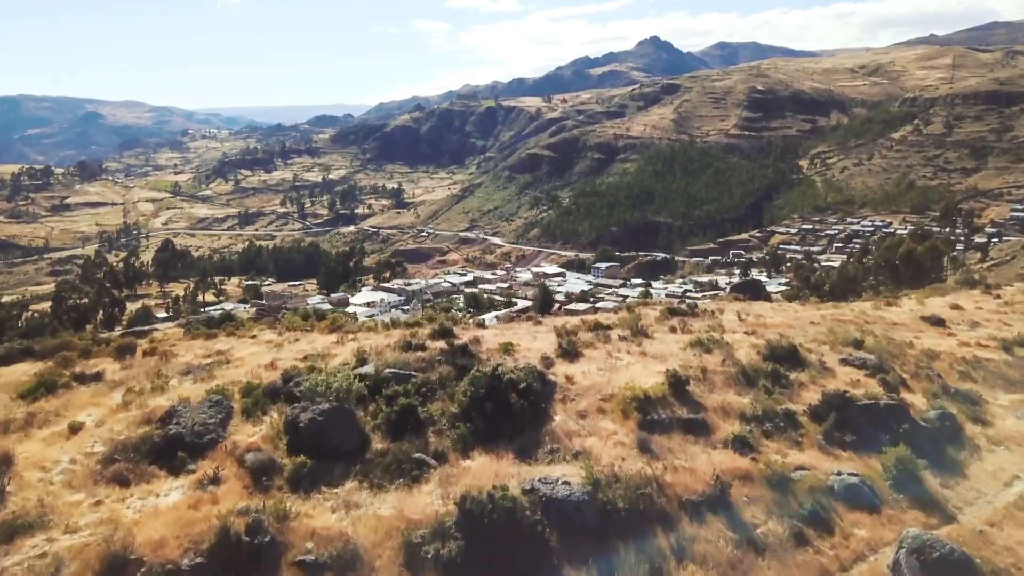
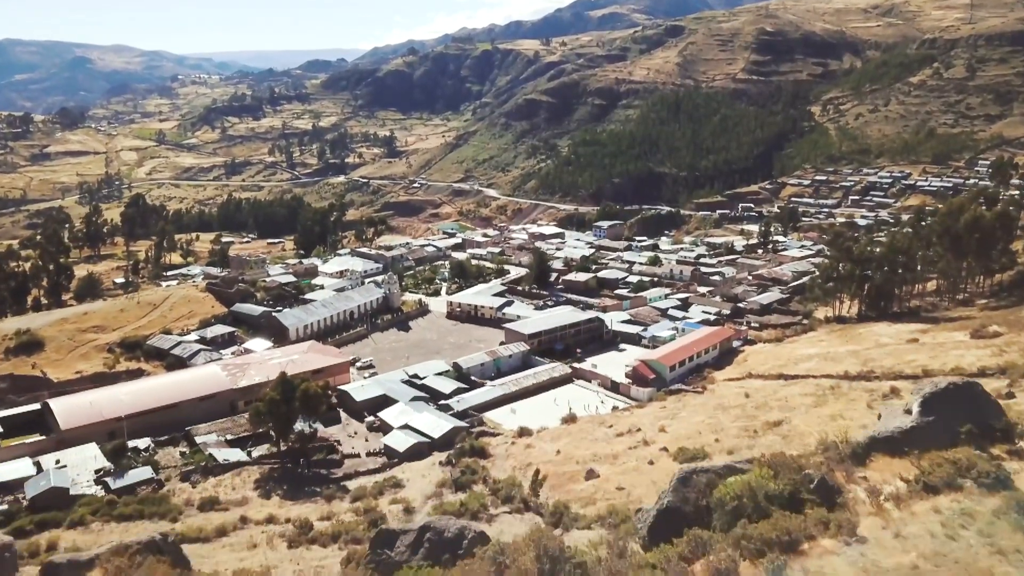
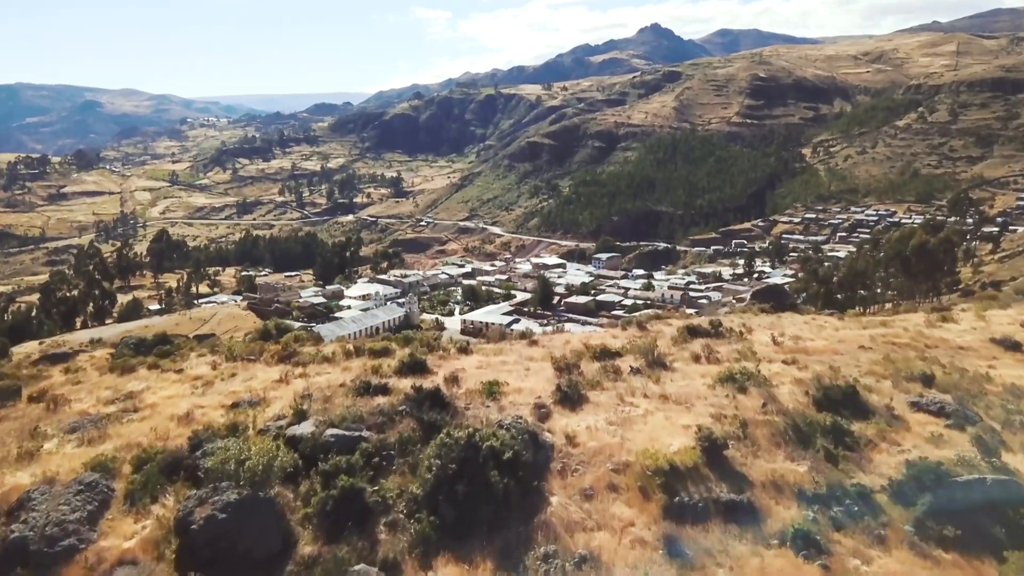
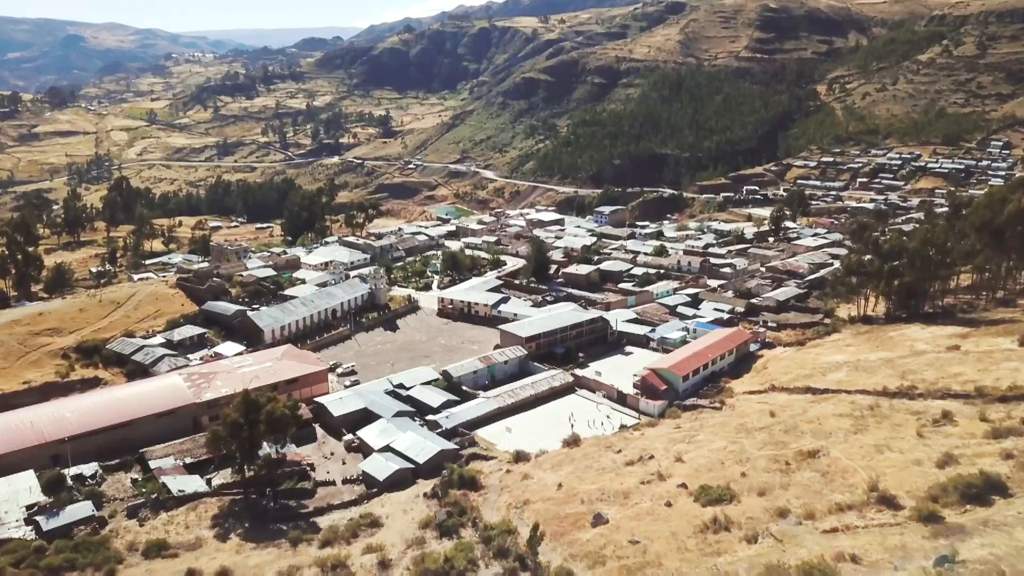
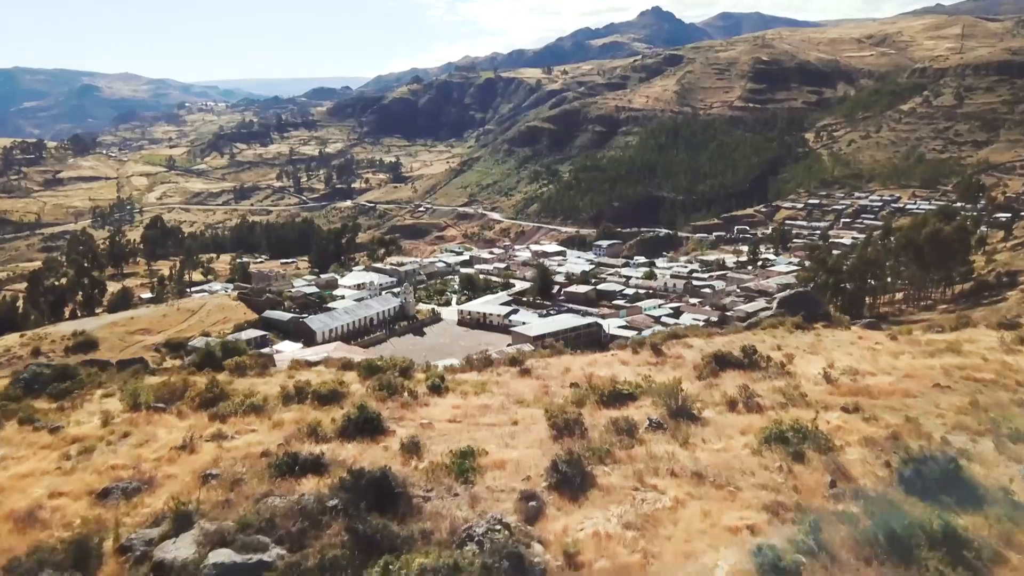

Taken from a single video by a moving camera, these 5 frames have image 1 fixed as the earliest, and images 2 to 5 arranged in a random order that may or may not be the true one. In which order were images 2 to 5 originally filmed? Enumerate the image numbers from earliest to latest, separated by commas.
3, 5, 2, 4
